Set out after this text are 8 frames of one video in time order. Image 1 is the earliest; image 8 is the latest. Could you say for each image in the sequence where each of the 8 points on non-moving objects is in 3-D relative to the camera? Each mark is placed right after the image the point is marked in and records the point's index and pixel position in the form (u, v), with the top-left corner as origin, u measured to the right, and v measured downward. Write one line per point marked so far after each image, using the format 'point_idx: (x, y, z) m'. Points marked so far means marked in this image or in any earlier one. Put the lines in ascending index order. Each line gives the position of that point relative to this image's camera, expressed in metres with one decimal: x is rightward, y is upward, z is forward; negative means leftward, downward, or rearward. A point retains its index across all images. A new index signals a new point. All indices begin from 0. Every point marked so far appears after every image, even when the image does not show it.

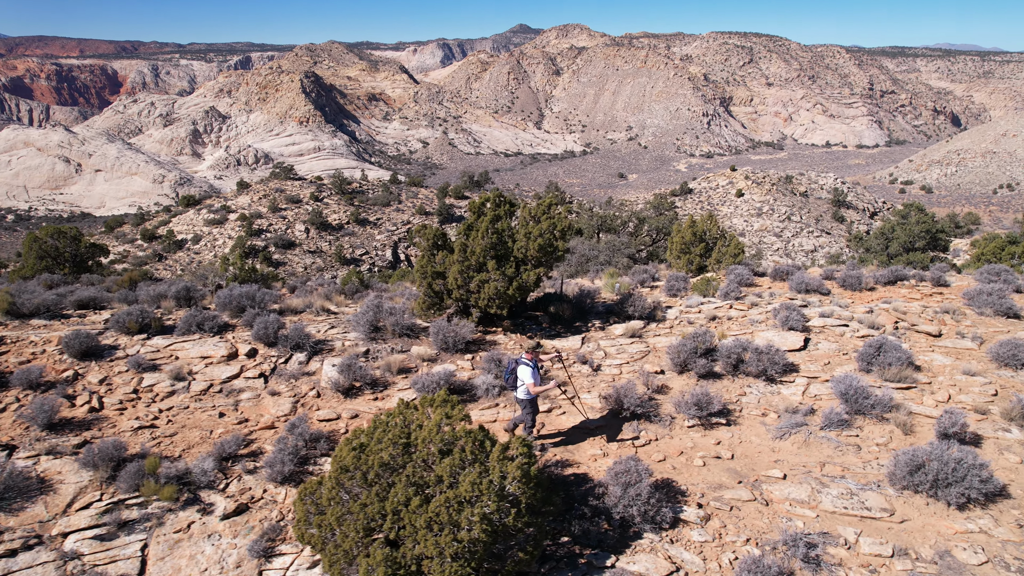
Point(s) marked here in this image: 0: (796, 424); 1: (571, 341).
0: (+2.7, -1.3, +6.4) m
1: (+0.7, -0.6, +8.0) m
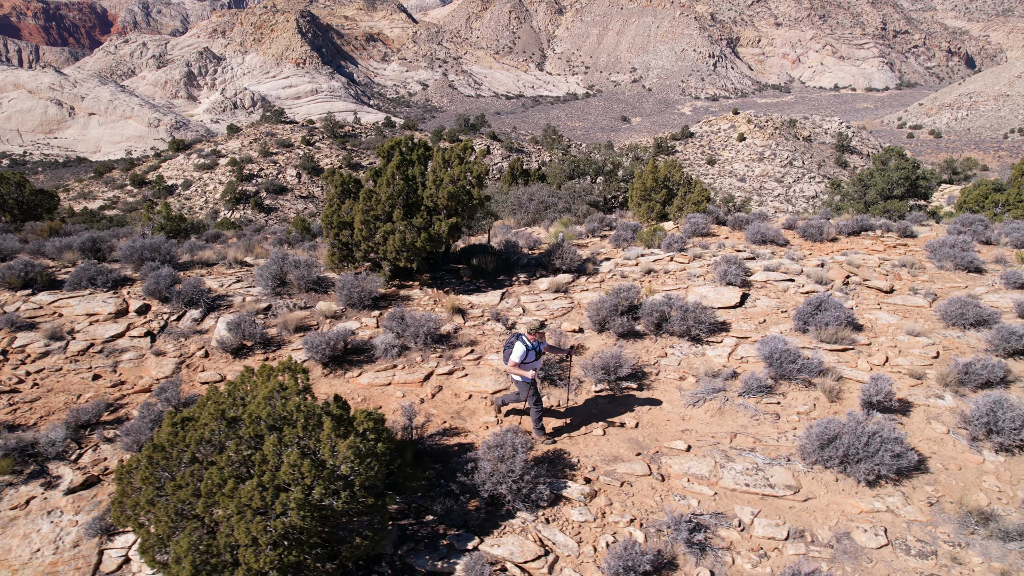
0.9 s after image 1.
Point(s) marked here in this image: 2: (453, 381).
0: (+1.7, -0.9, +6.0) m
1: (-0.3, -0.1, +7.4) m
2: (-0.5, -0.8, +6.1) m
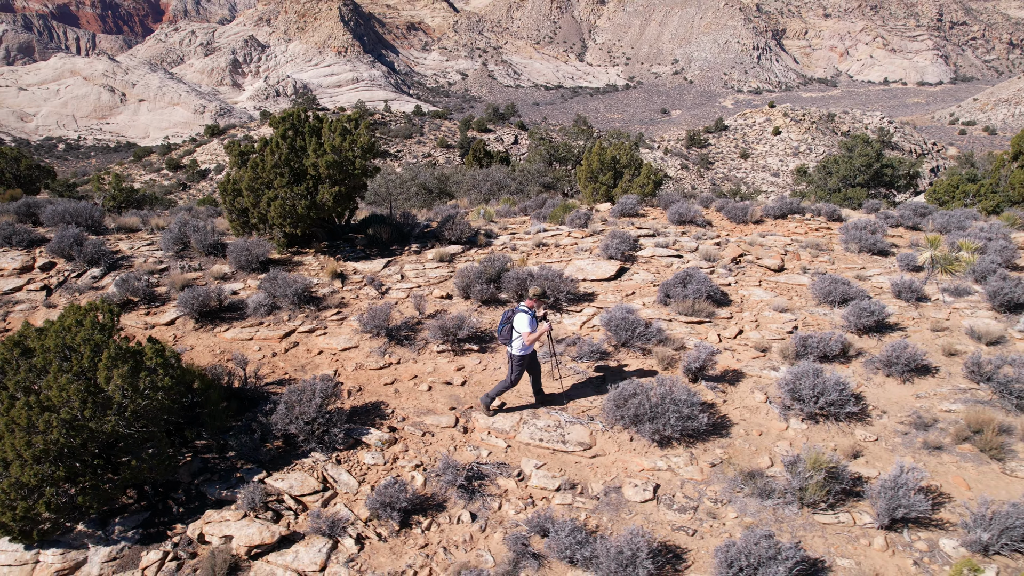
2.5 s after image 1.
0: (+0.3, -0.6, +6.2) m
1: (-1.6, +0.3, +7.7) m
2: (-1.9, -0.5, +6.5) m
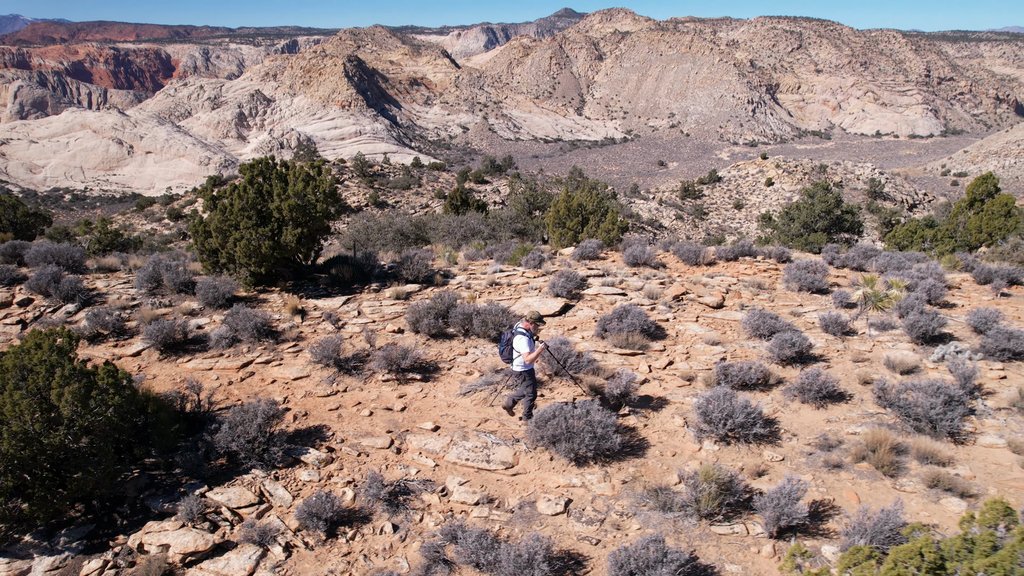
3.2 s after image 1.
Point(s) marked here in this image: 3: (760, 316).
0: (-0.2, -0.9, +6.6) m
1: (-2.1, -0.2, +8.2) m
2: (-2.5, -0.8, +6.9) m
3: (+2.8, -0.3, +7.6) m
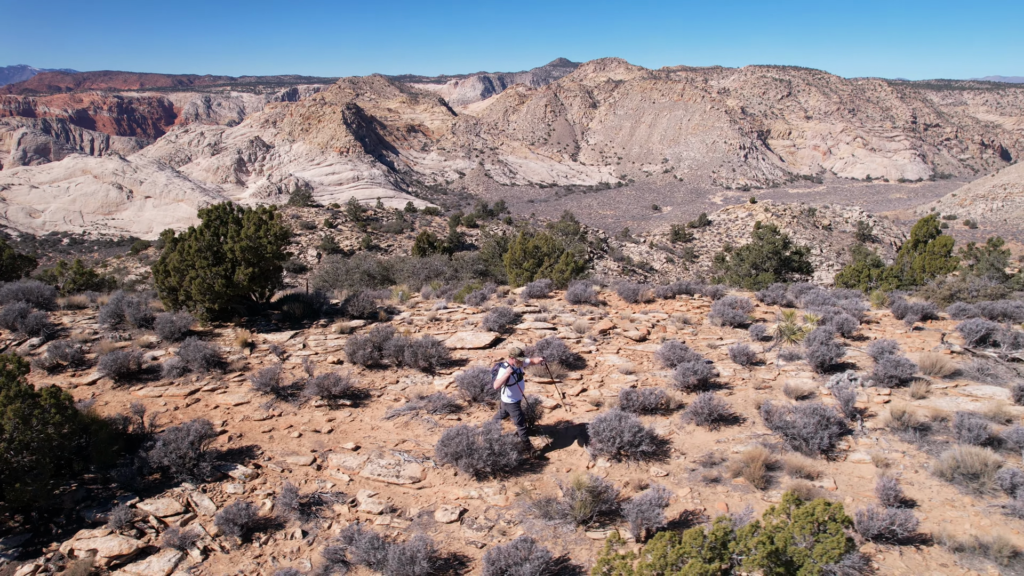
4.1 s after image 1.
0: (-1.1, -1.3, +7.1) m
1: (-3.0, -0.6, +8.8) m
2: (-3.3, -1.2, +7.4) m
3: (+1.9, -0.7, +8.2) m
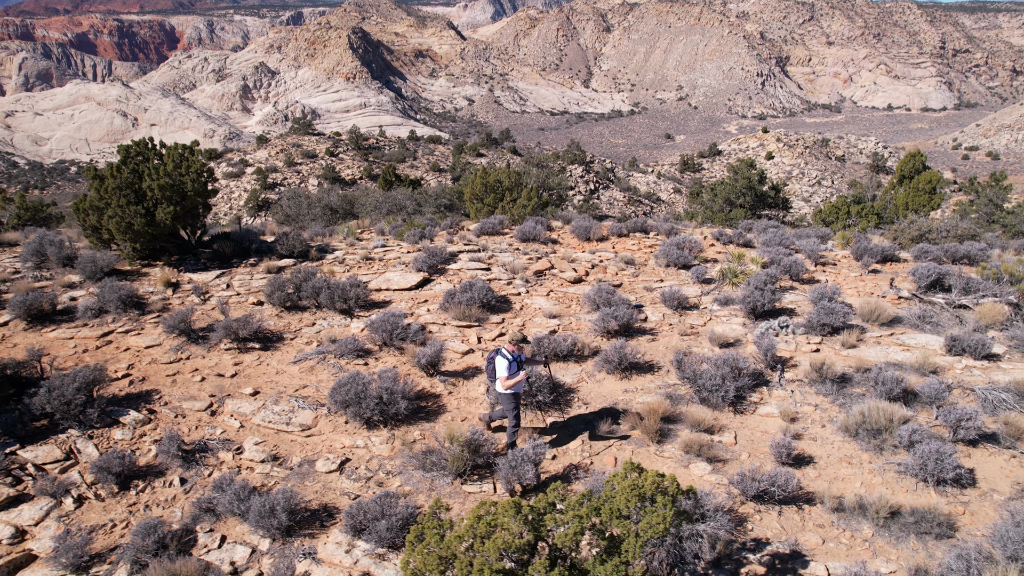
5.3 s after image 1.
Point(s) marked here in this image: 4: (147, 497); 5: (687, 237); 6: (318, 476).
0: (-2.0, -0.7, +7.0) m
1: (-3.8, +0.2, +8.6) m
2: (-4.2, -0.5, +7.3) m
3: (+1.1, 0.0, +7.9) m
4: (-2.8, -1.6, +5.2) m
5: (+2.7, +0.7, +10.4) m
6: (-1.5, -1.5, +5.3) m
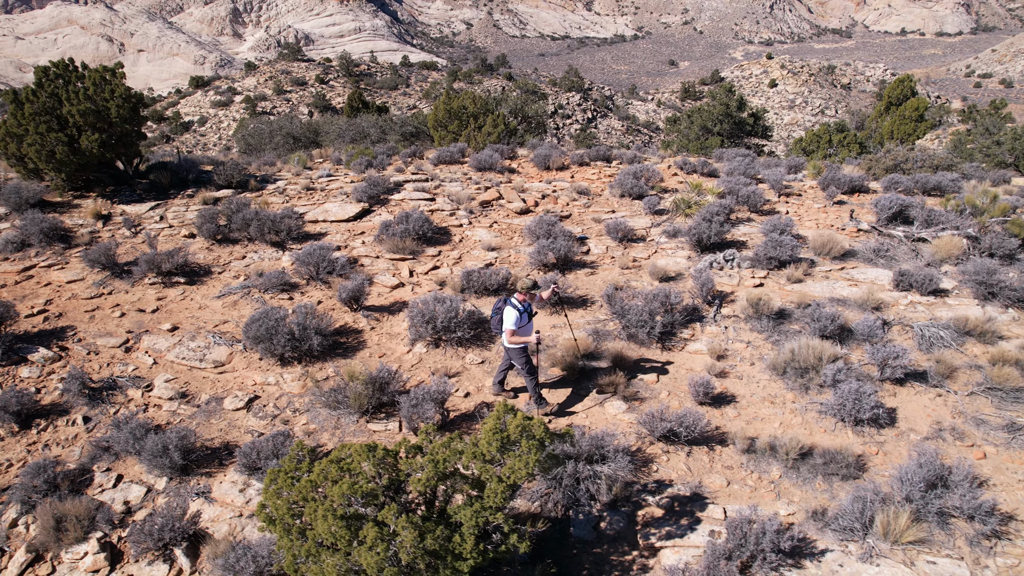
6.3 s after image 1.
0: (-2.6, 0.0, +6.7) m
1: (-4.5, +1.0, +8.3) m
2: (-4.9, +0.2, +7.1) m
3: (+0.4, +0.7, +7.6) m
4: (-3.5, -1.1, +5.1) m
5: (+2.1, +1.7, +10.0) m
6: (-2.2, -1.0, +5.2) m
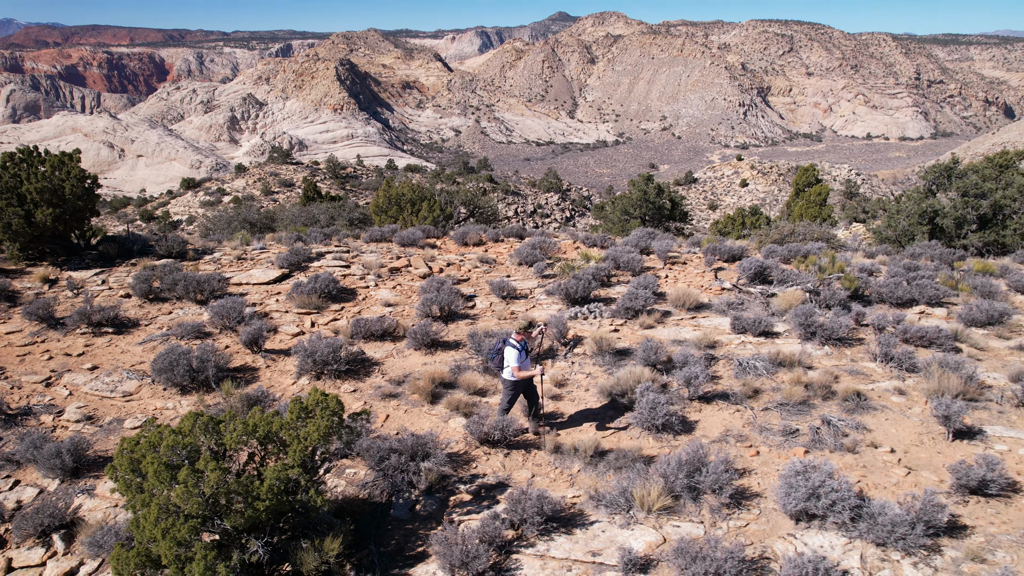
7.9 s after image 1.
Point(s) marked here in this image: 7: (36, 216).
0: (-3.9, -0.5, +7.6) m
1: (-5.8, +0.2, +9.3) m
2: (-6.1, -0.4, +7.9) m
3: (-0.9, +0.1, +8.6) m
4: (-4.7, -1.4, +5.8) m
5: (+0.7, +0.7, +11.1) m
6: (-3.4, -1.3, +5.9) m
7: (-6.3, +0.9, +9.0) m
